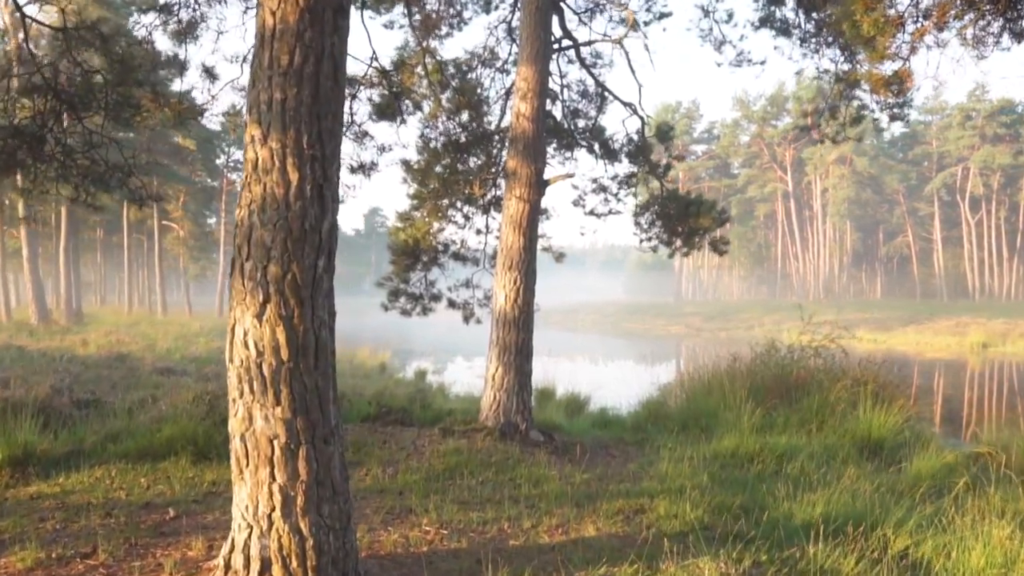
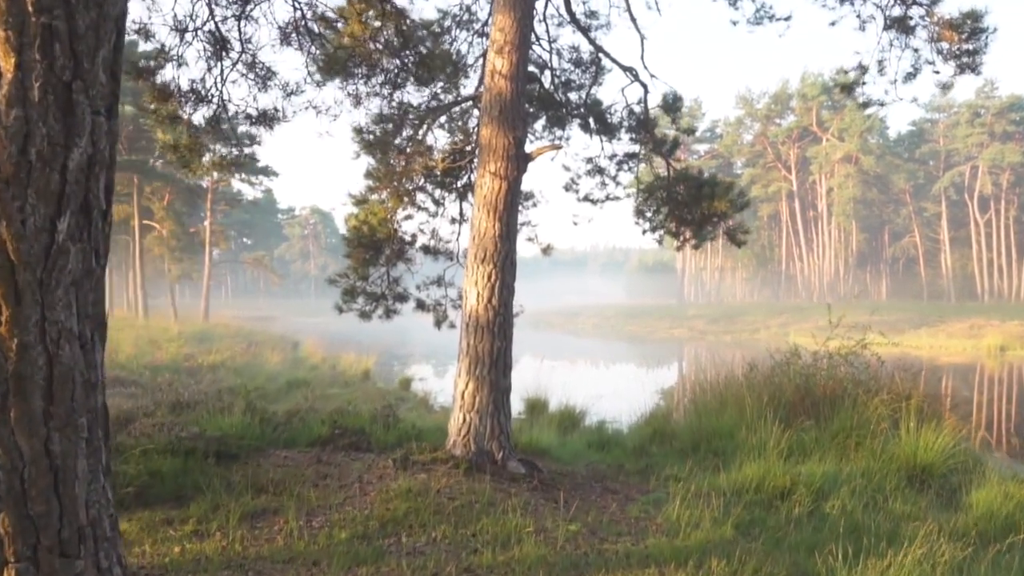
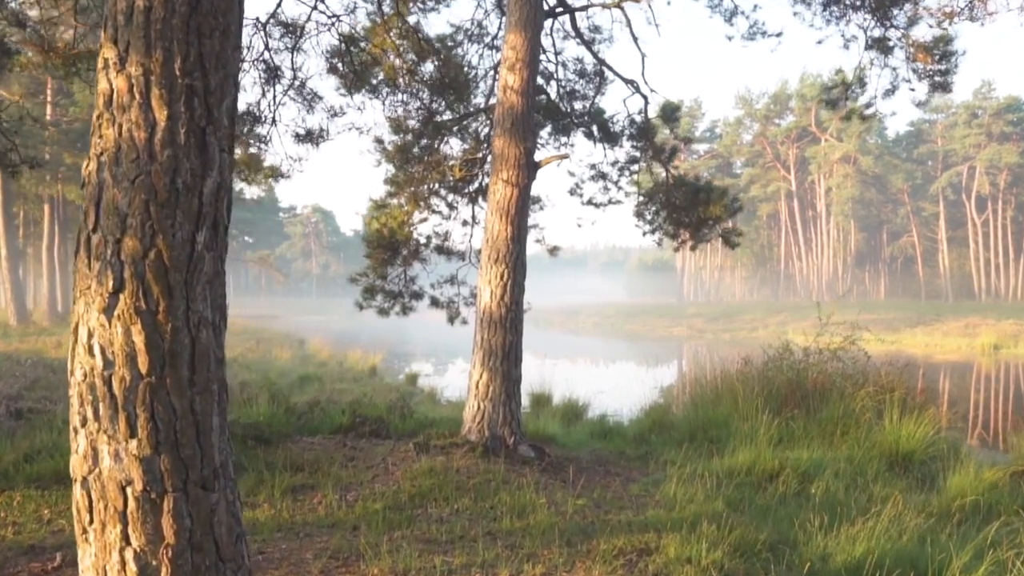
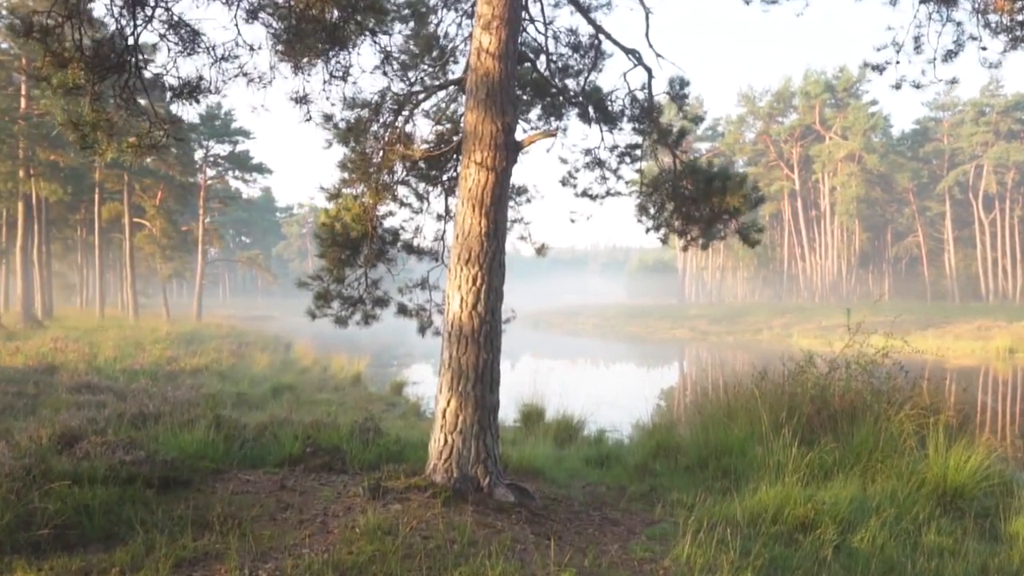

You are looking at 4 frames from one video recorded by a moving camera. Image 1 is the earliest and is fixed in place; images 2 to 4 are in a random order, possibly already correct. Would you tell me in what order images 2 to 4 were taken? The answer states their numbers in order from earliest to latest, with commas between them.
3, 2, 4
